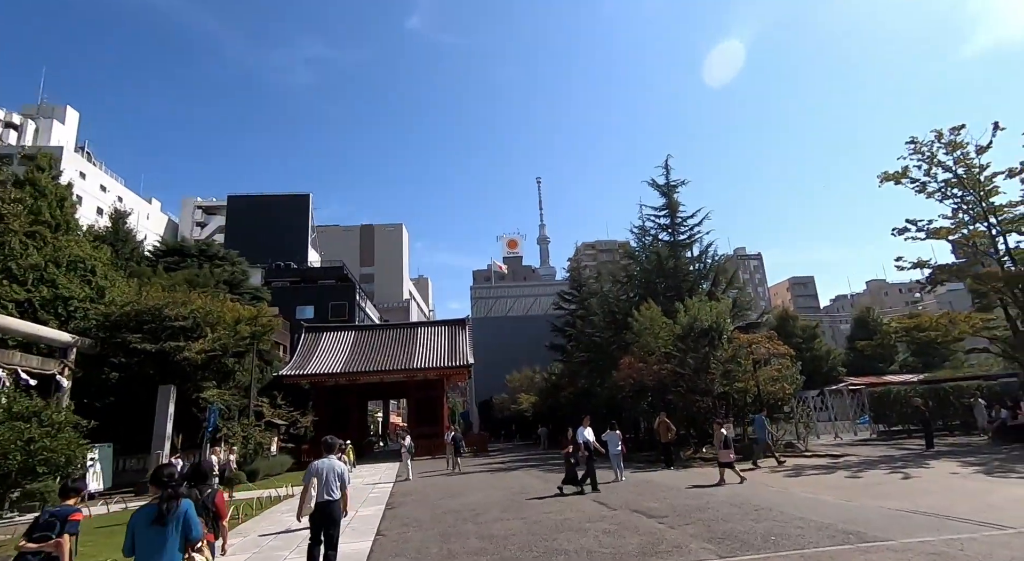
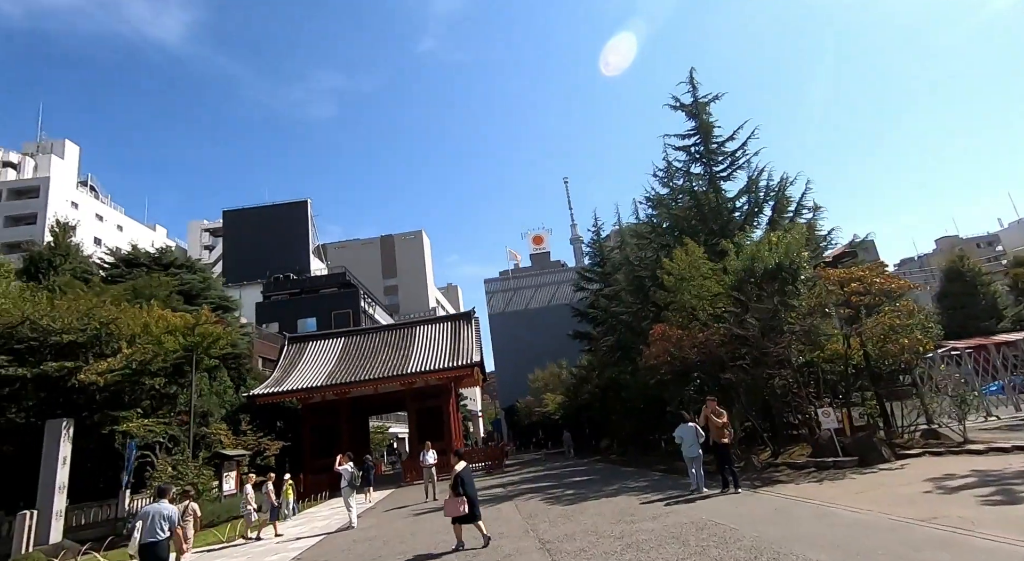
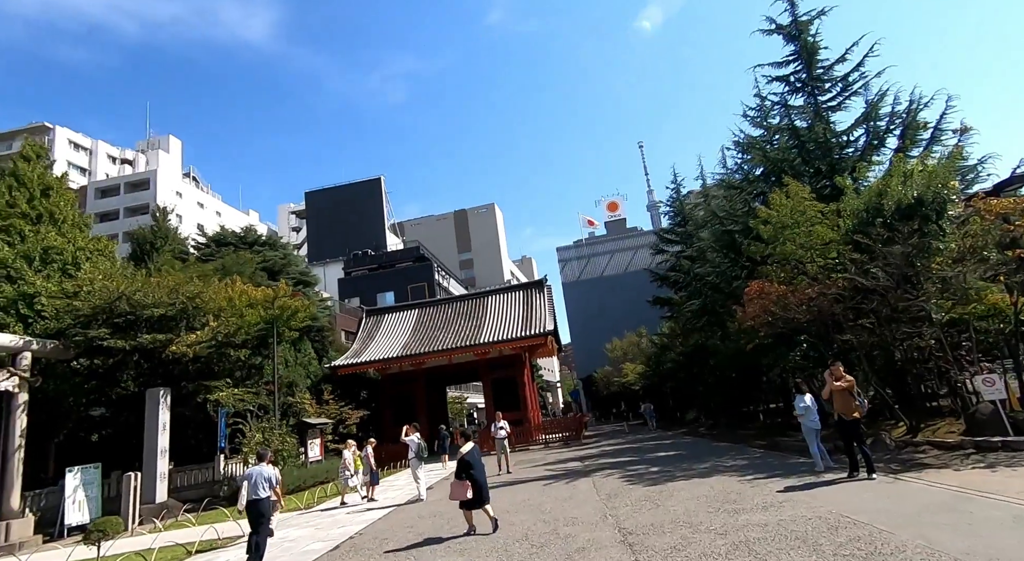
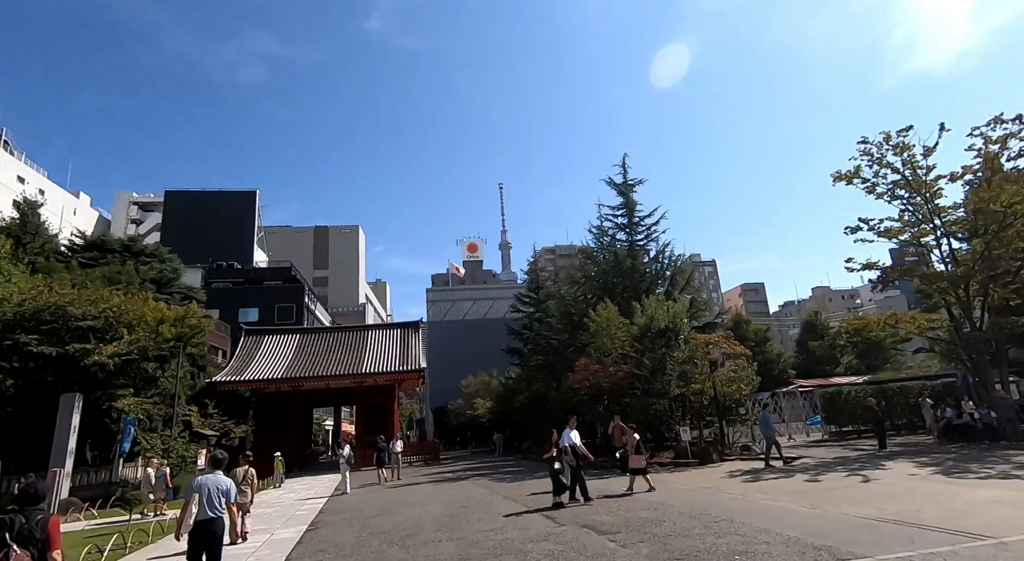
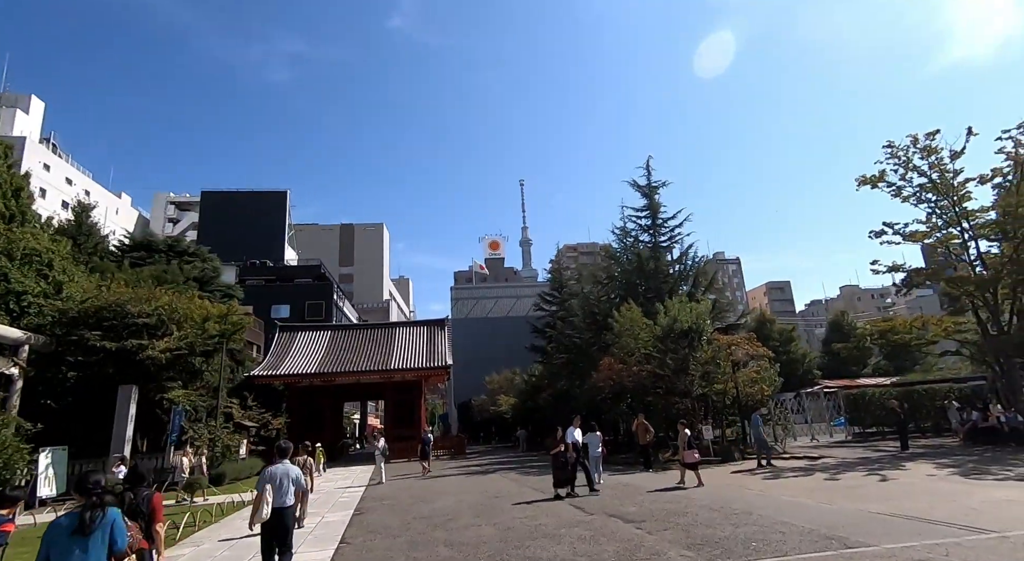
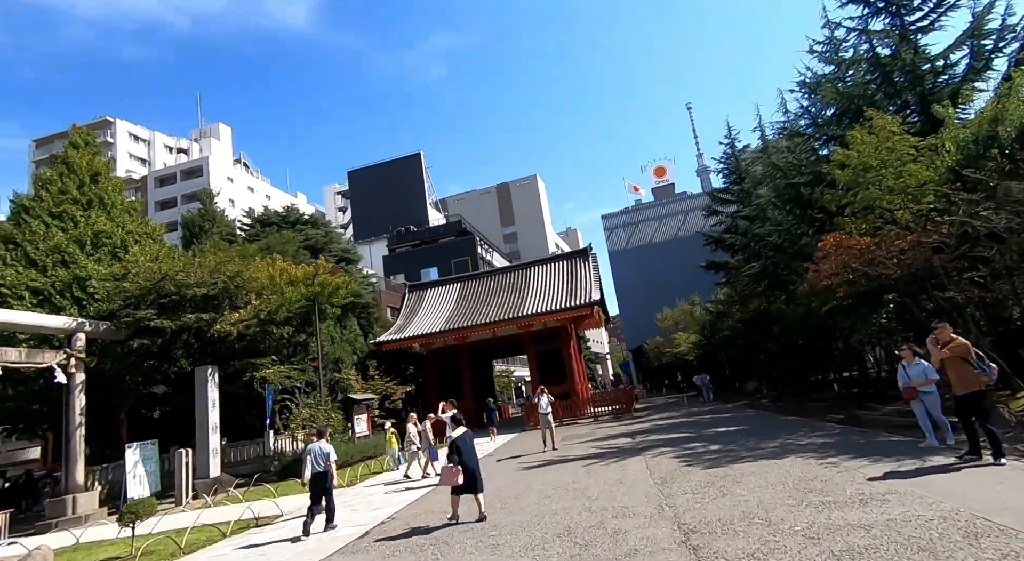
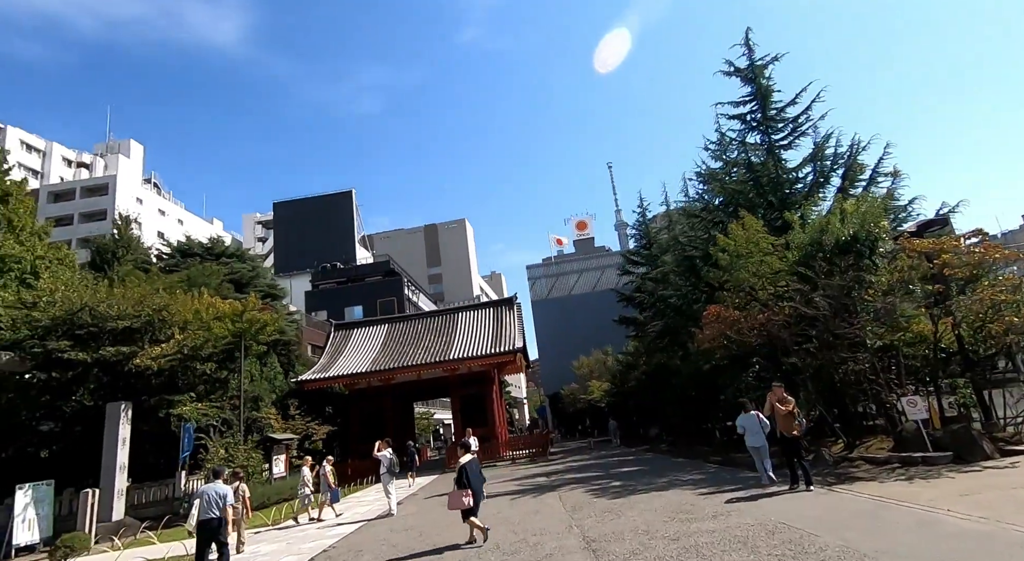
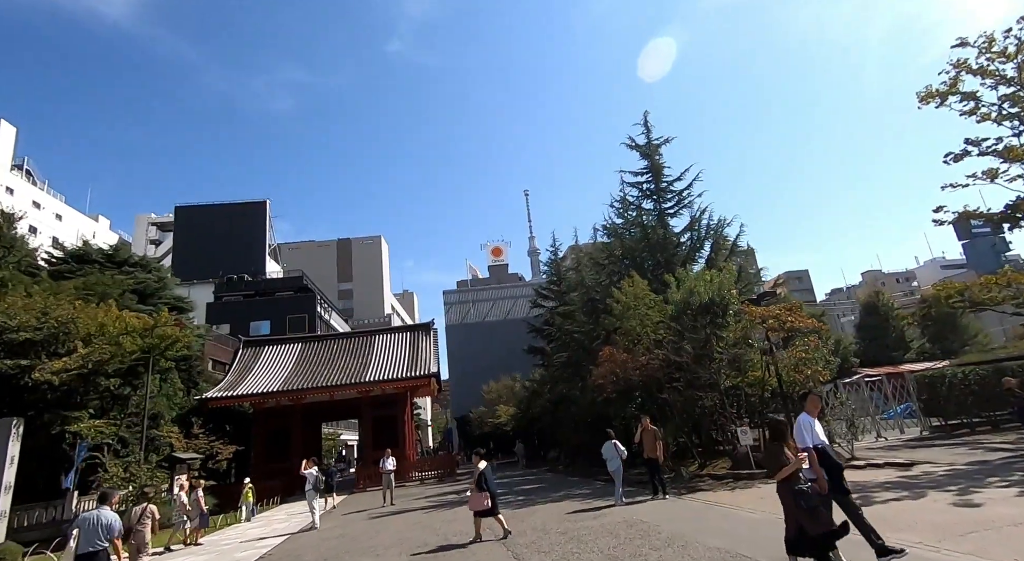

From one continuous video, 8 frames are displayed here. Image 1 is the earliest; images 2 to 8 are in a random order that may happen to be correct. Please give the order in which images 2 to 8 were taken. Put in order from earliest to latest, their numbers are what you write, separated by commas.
5, 4, 8, 2, 7, 3, 6
